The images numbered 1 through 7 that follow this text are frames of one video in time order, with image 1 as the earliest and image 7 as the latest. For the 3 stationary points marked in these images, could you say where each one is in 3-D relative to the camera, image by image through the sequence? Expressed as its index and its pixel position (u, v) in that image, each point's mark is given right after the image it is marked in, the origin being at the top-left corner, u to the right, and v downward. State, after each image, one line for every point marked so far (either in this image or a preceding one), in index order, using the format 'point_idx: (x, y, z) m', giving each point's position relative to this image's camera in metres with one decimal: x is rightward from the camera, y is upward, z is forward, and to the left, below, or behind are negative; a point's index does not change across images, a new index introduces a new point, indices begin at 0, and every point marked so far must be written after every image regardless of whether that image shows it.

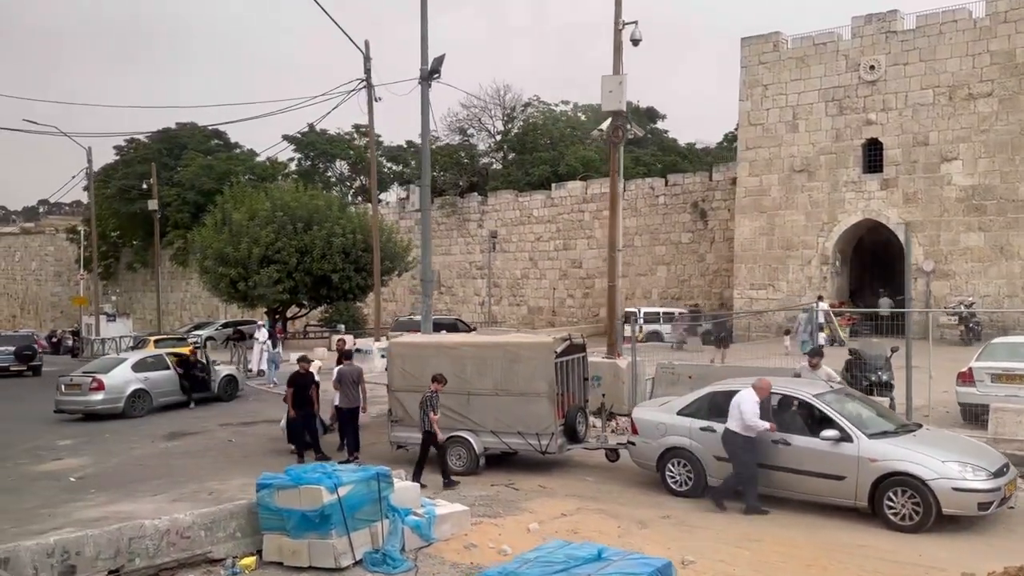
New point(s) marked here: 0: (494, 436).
0: (-0.2, -1.8, +10.1) m
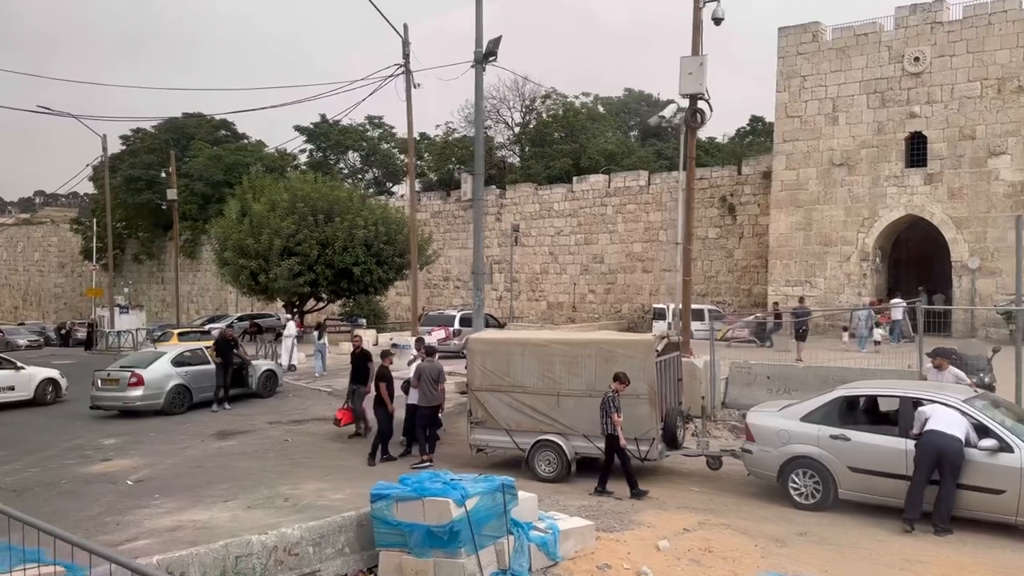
0: (+0.8, -1.8, +9.4) m
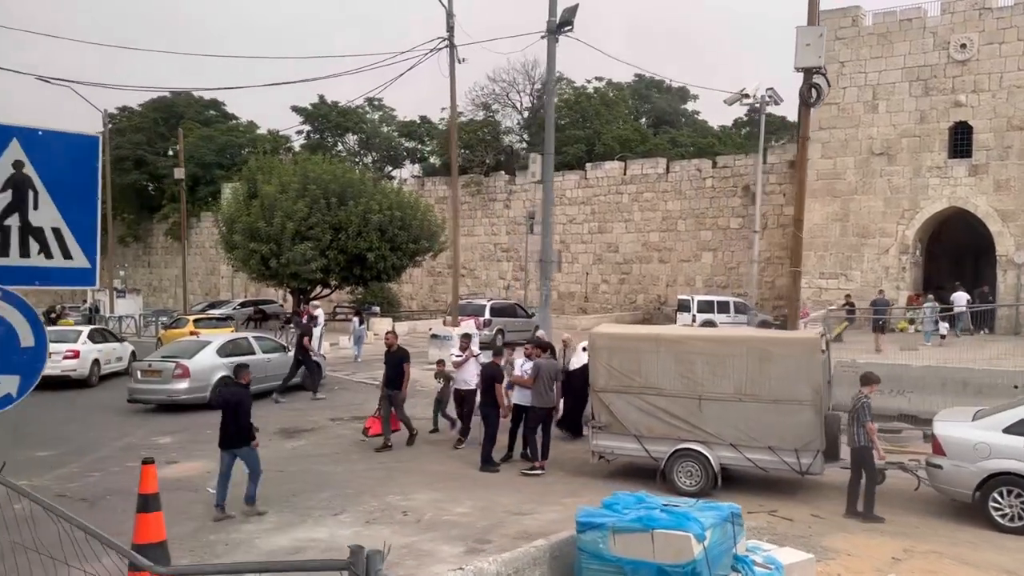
0: (+2.3, -1.7, +8.4) m
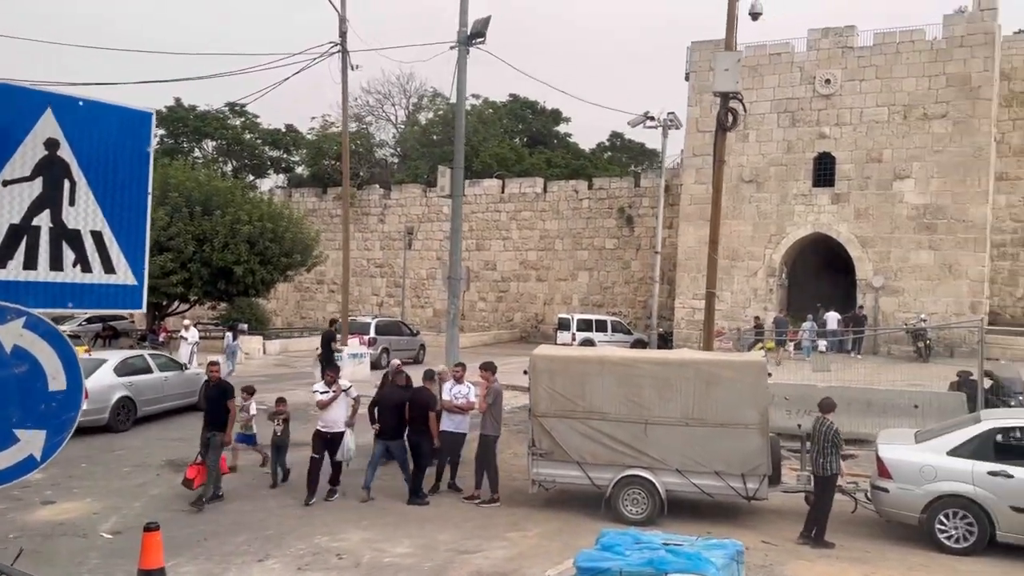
0: (+1.7, -1.9, +8.2) m
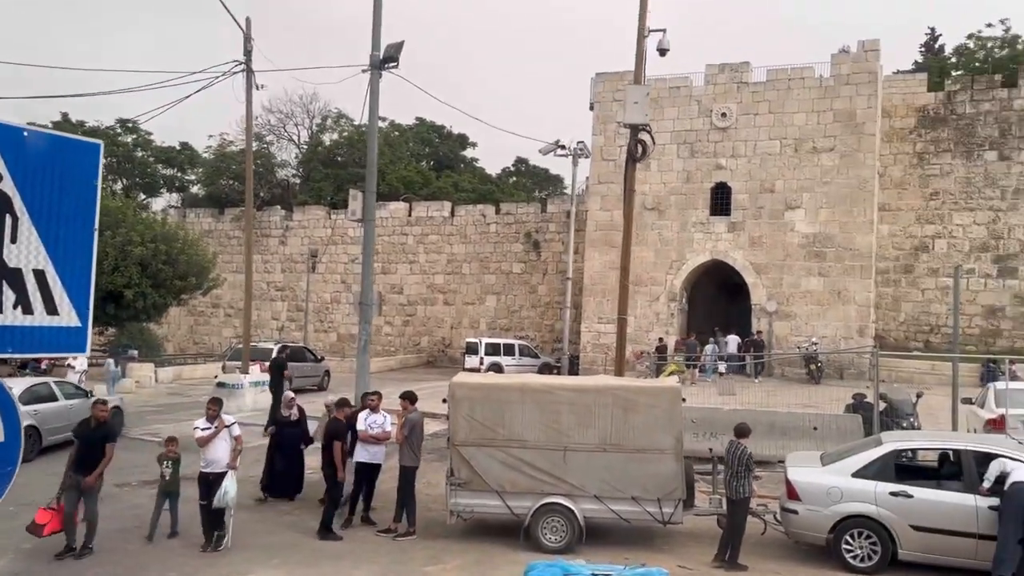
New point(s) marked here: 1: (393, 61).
0: (+0.9, -2.2, +8.3) m
1: (-2.1, +4.0, +14.3) m
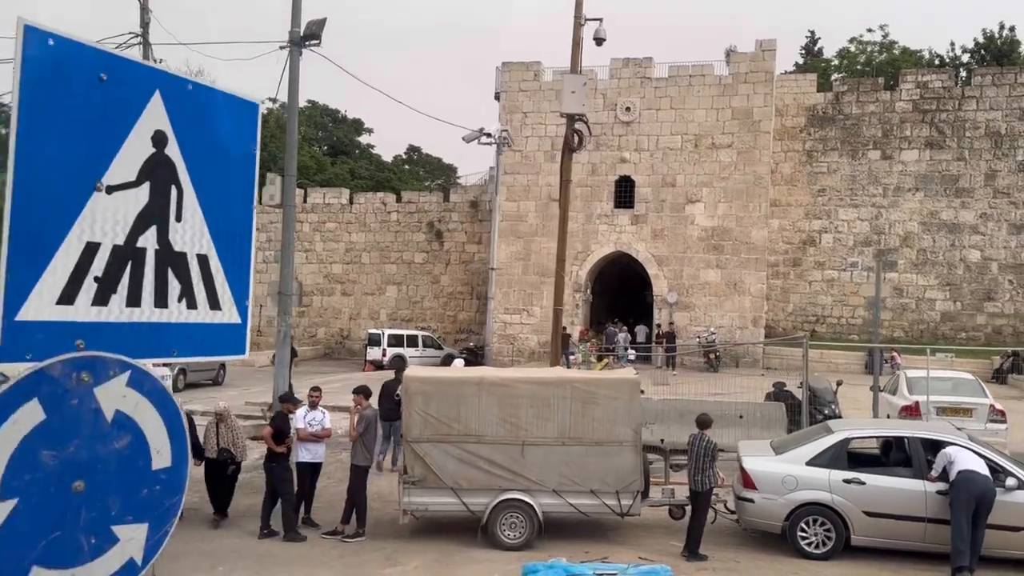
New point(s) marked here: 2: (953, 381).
0: (+0.4, -2.1, +8.2) m
1: (-3.3, +4.1, +13.7) m
2: (+6.8, -1.4, +12.7) m
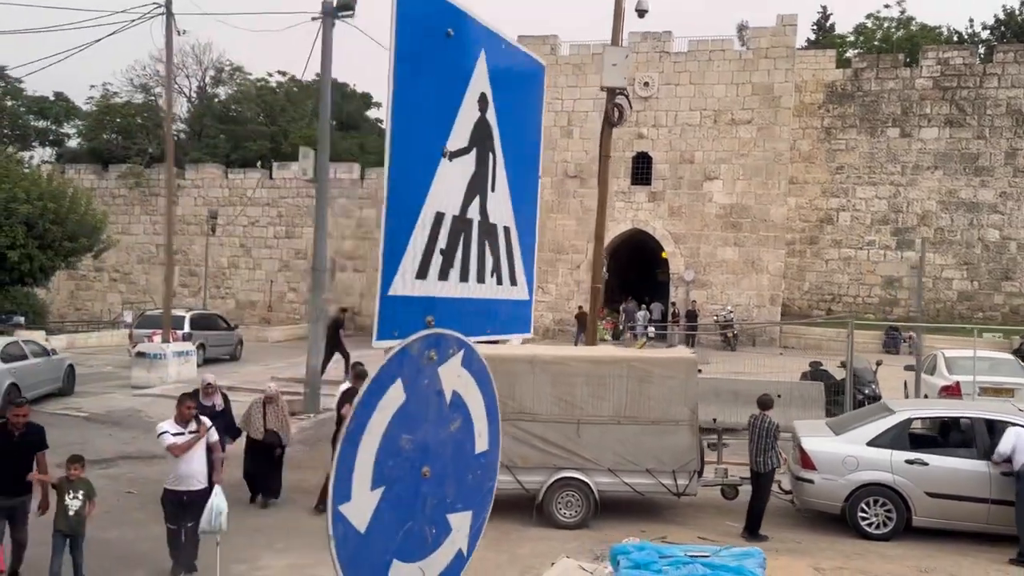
0: (+1.0, -1.8, +8.1) m
1: (-2.7, +4.5, +13.4) m
2: (+7.4, -1.1, +12.6) m
